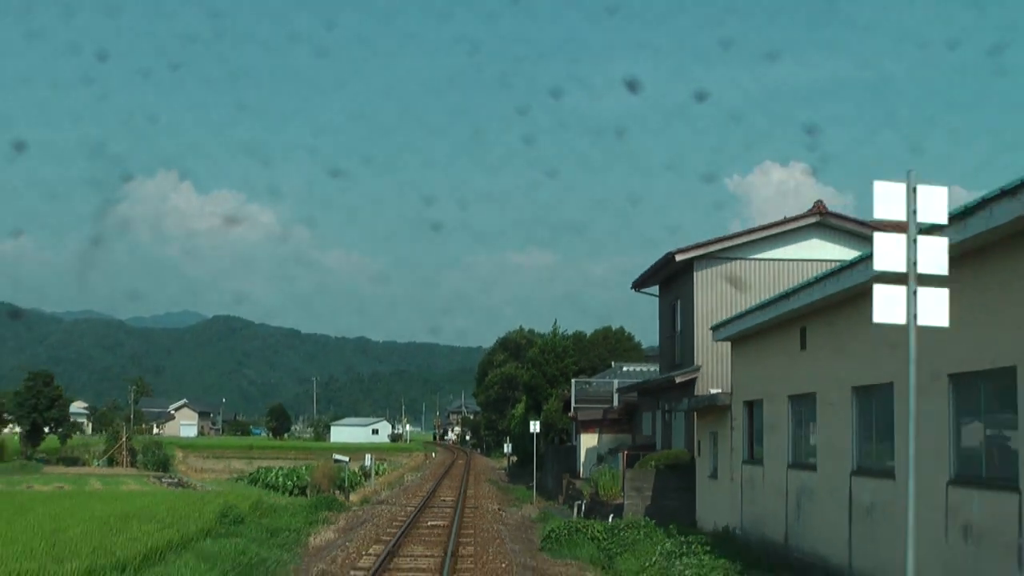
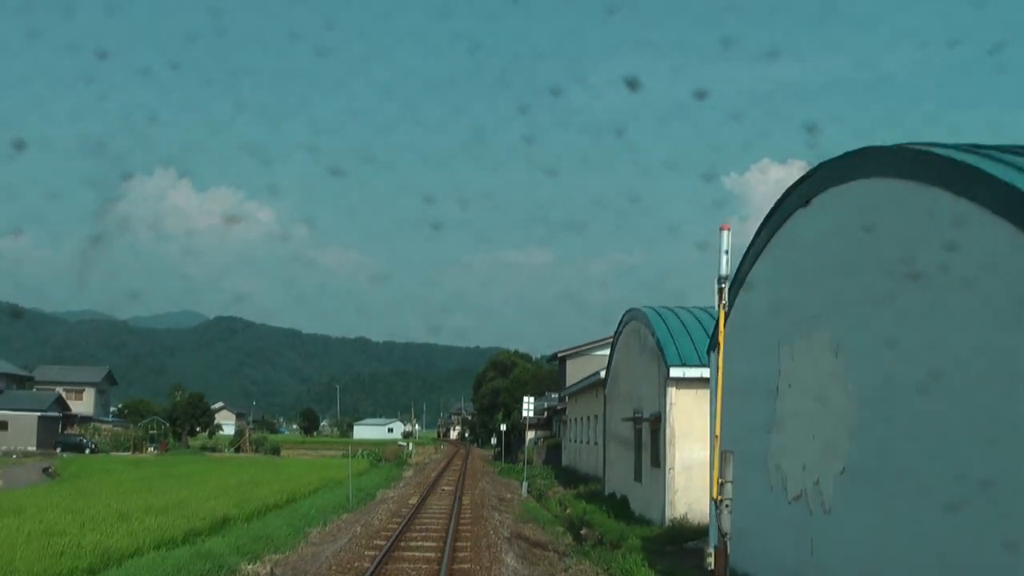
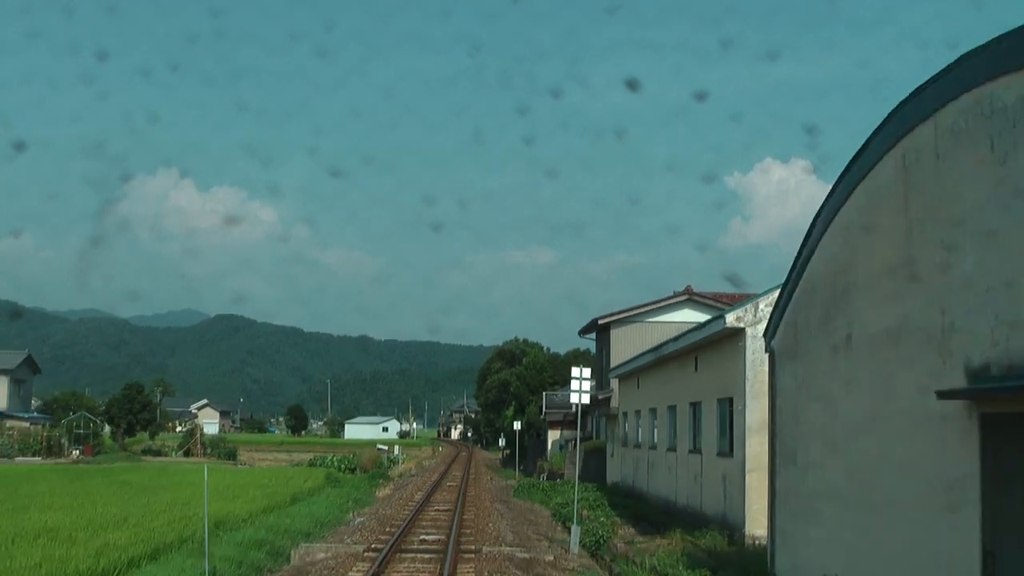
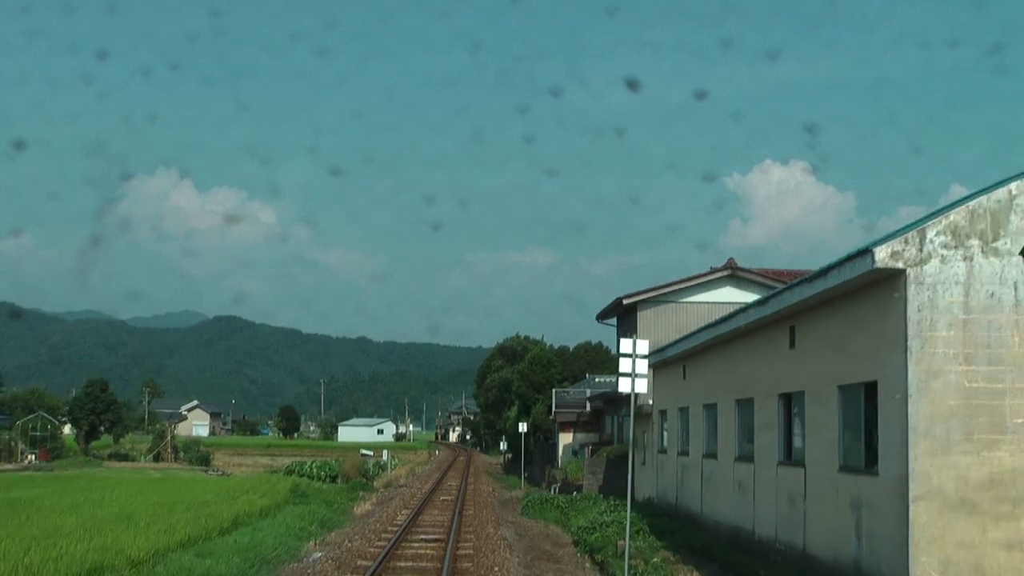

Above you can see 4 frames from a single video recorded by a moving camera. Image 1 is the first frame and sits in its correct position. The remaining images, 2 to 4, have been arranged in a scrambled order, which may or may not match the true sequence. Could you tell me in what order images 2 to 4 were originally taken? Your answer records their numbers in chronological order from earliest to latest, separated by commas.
4, 3, 2
